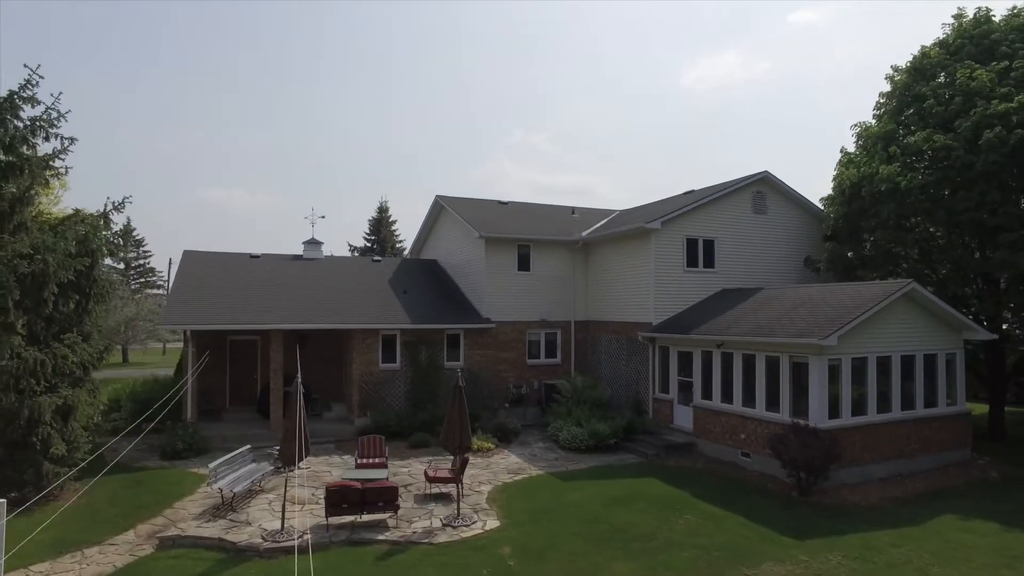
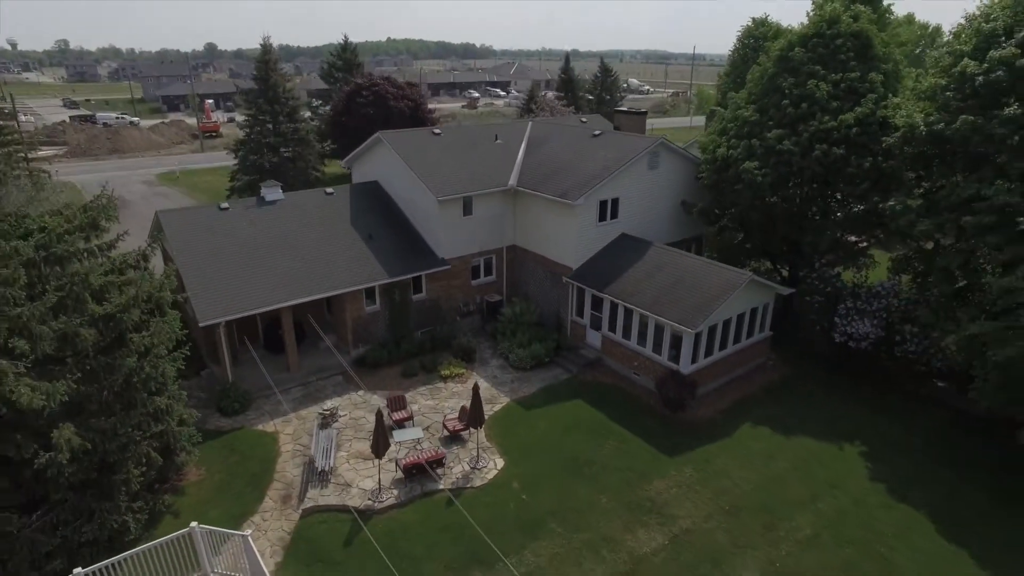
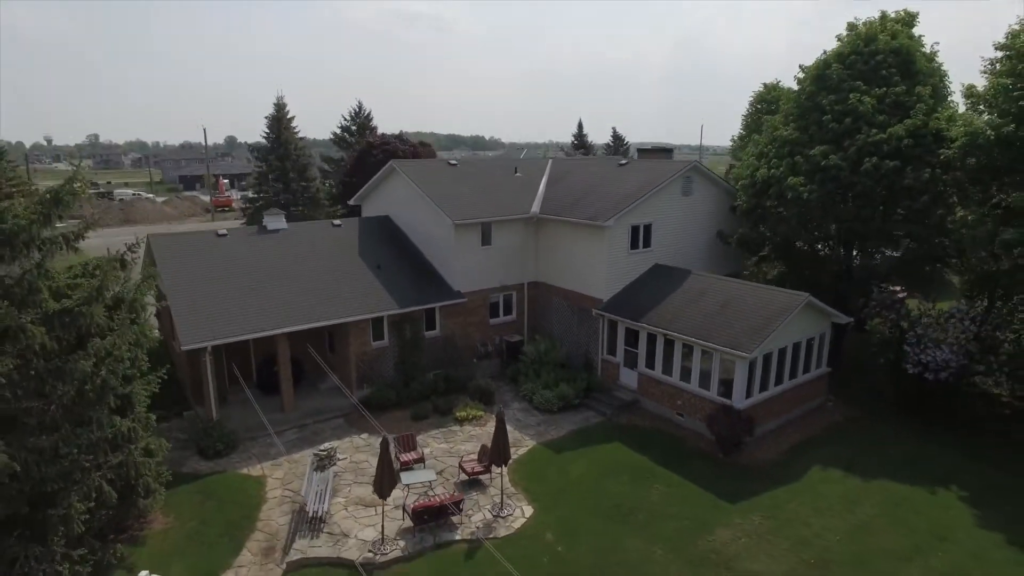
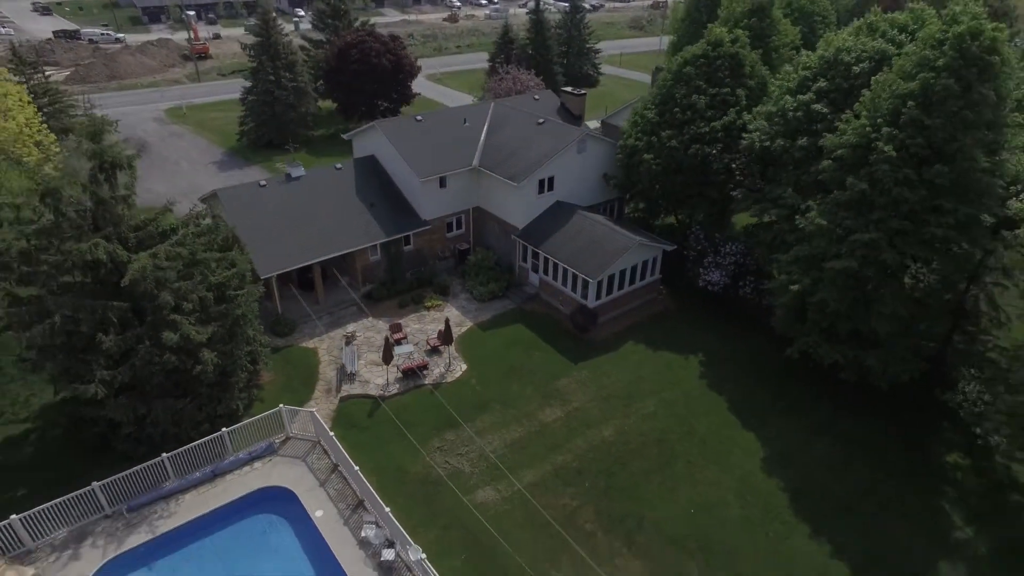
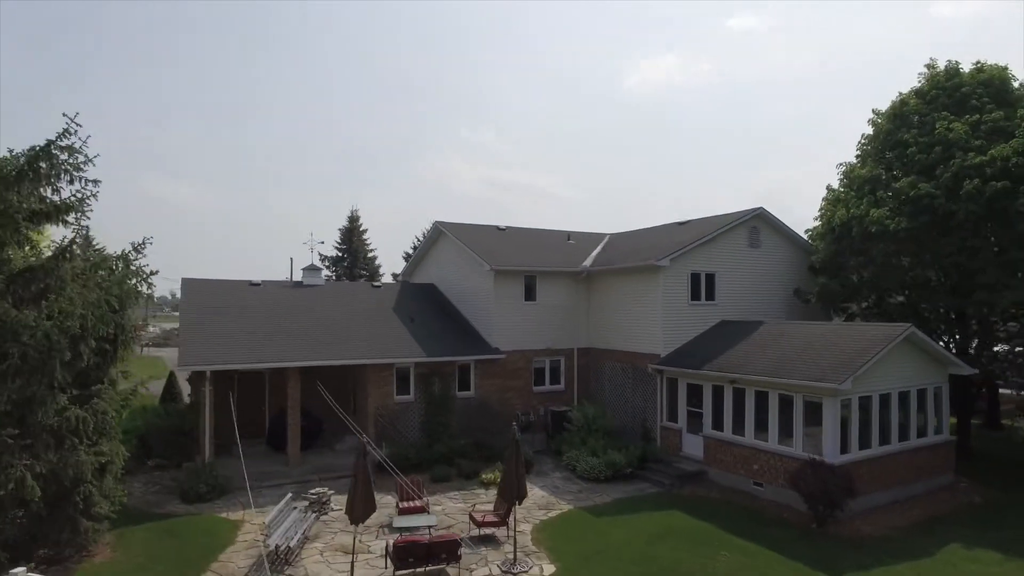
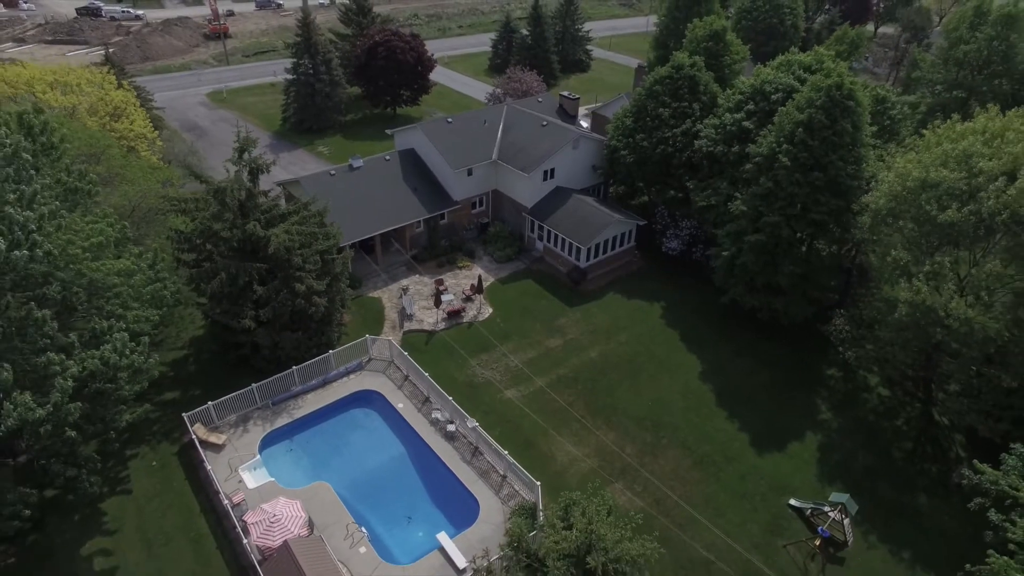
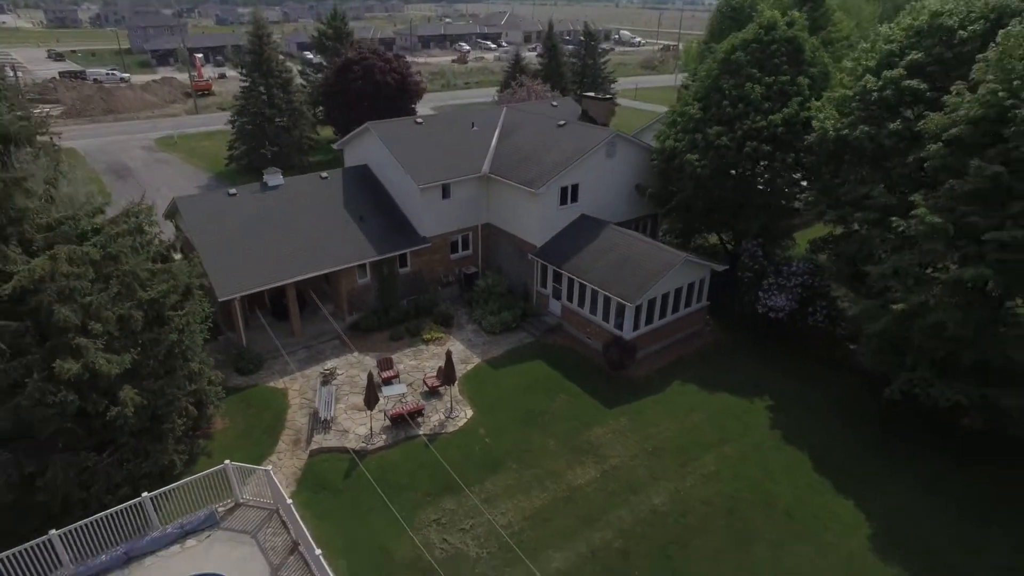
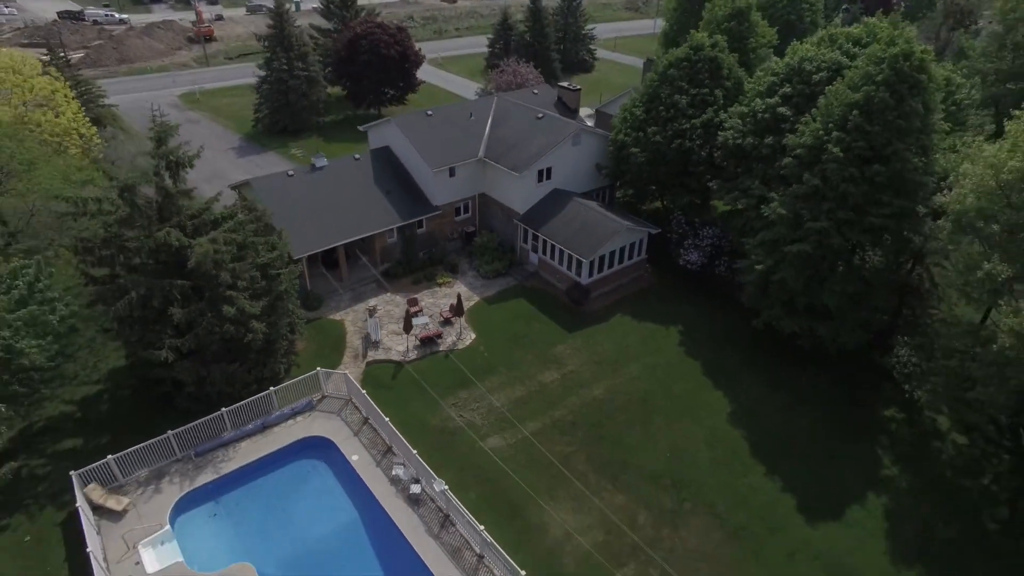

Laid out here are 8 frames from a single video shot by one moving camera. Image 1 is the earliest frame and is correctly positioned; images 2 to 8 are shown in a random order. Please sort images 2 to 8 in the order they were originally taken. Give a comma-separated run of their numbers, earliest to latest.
5, 3, 2, 7, 4, 8, 6
